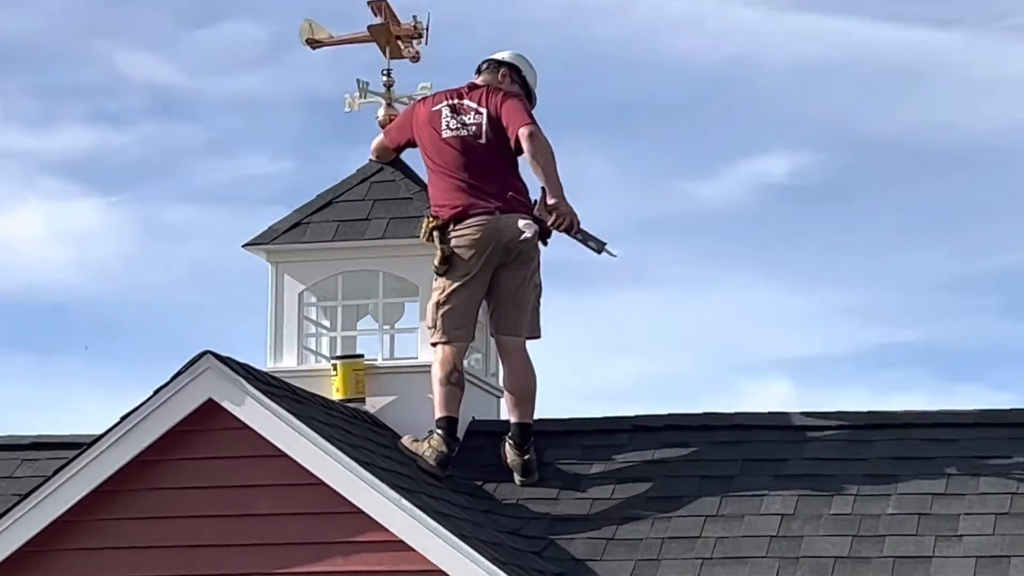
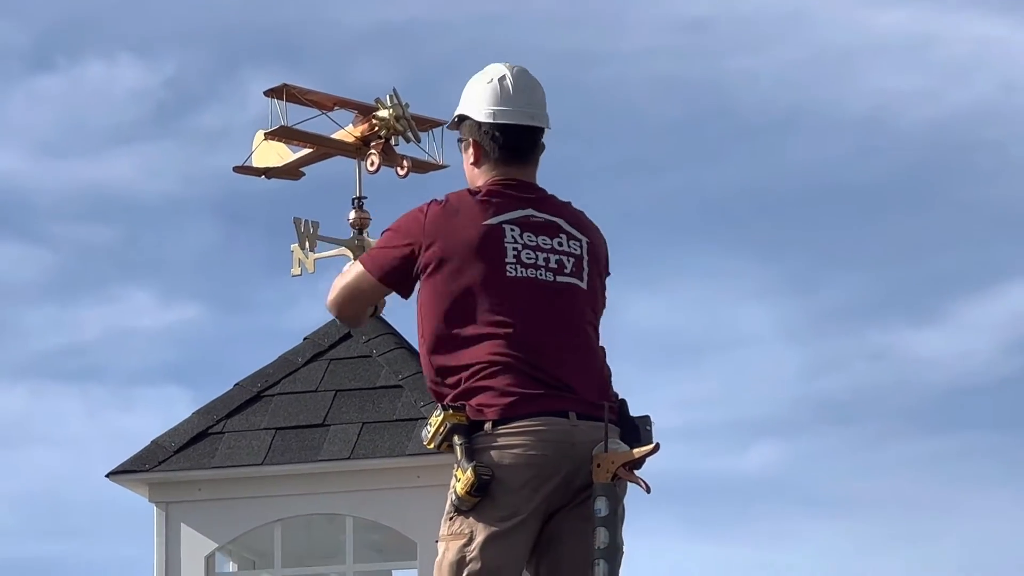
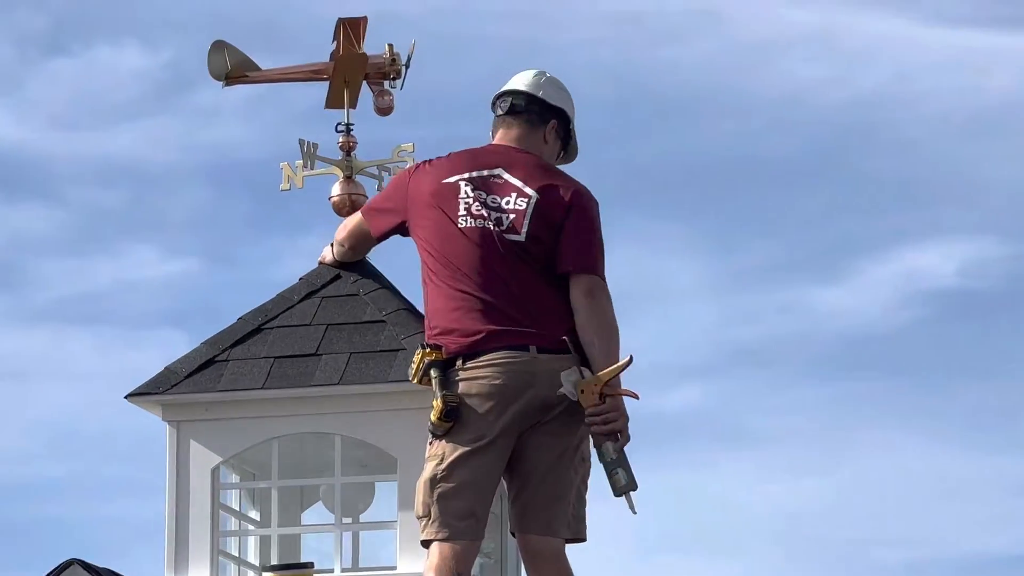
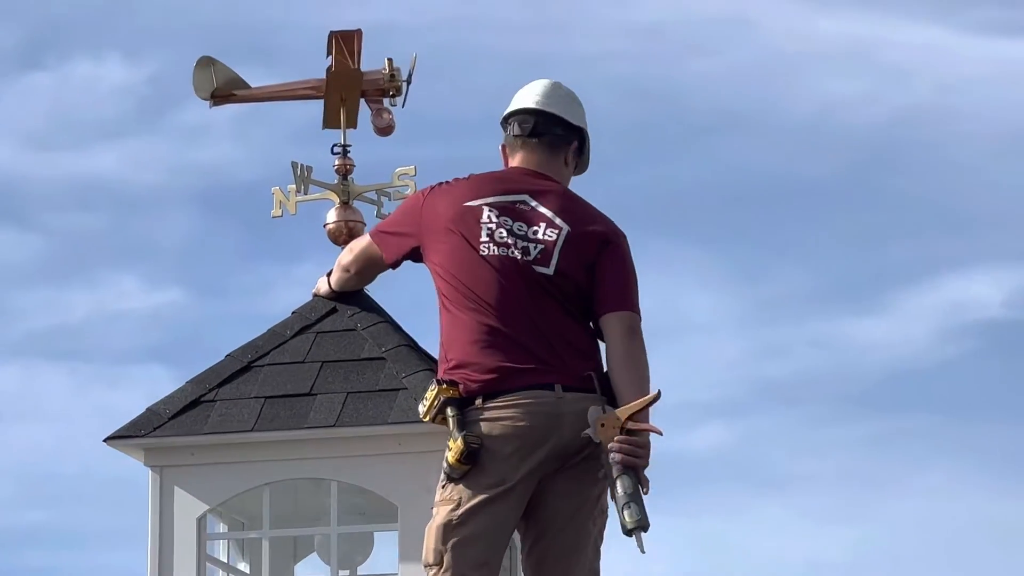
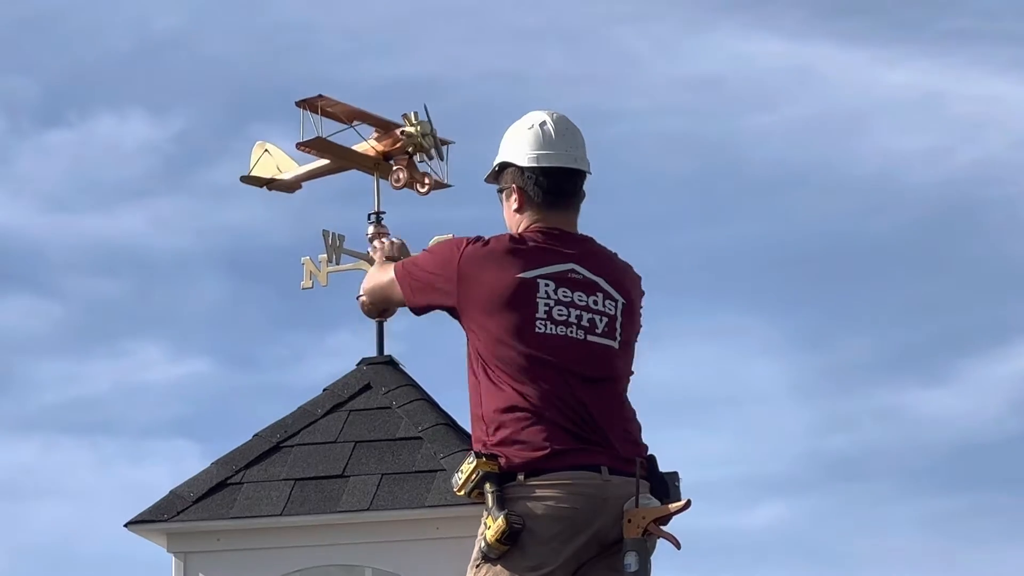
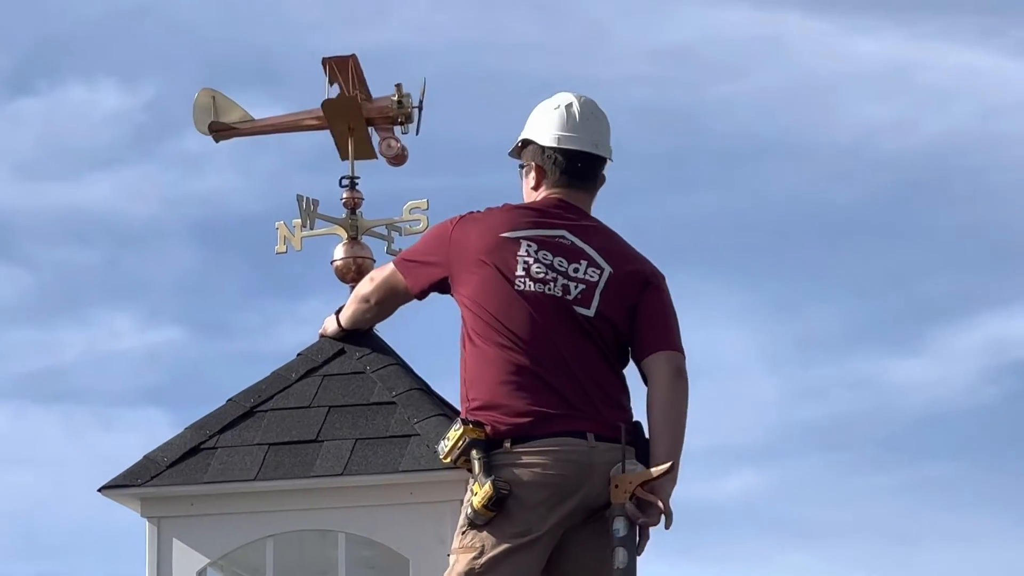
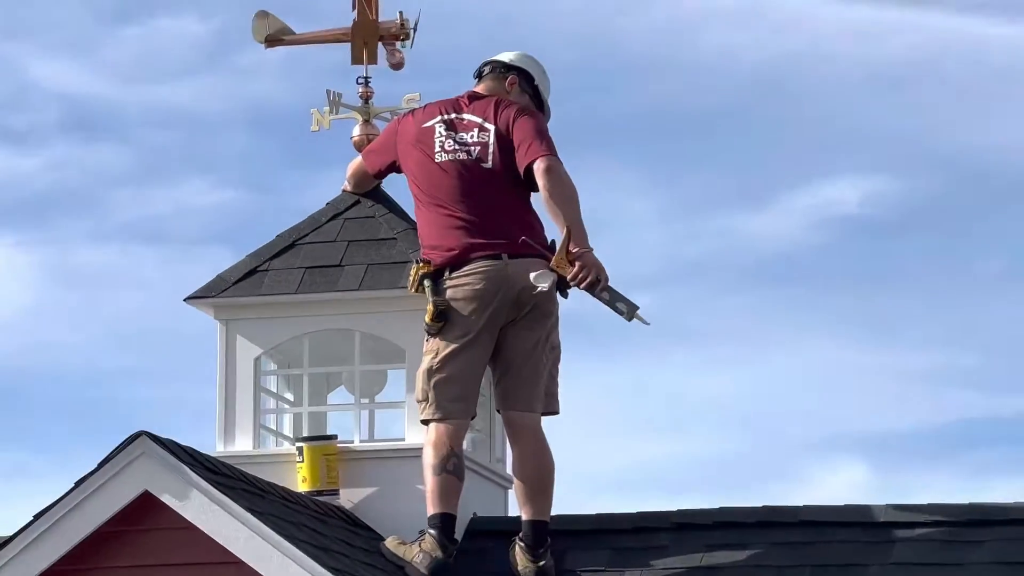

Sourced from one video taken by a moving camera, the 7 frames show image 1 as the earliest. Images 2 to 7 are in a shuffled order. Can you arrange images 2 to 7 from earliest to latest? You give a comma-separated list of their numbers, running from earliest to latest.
7, 3, 4, 6, 5, 2
